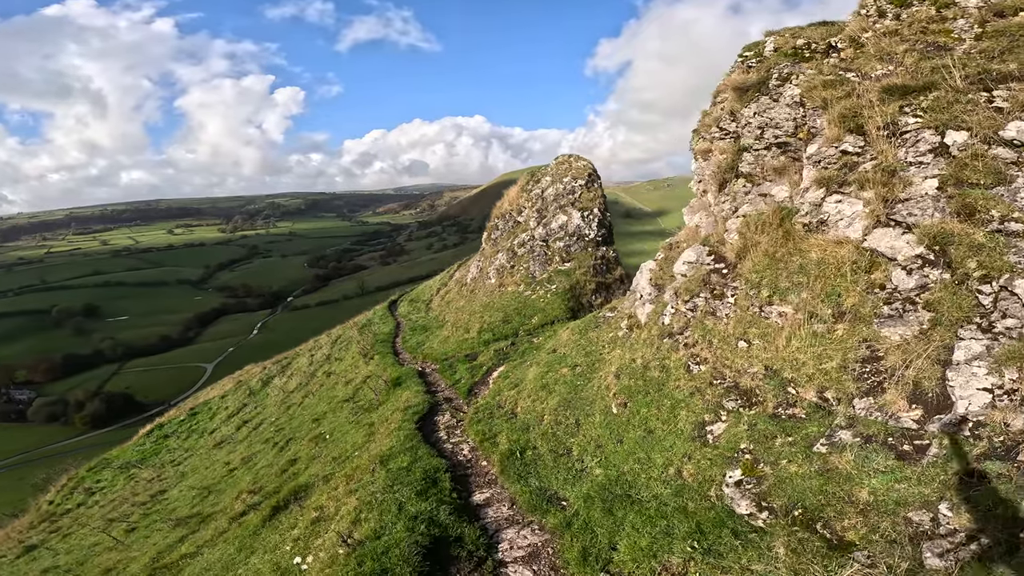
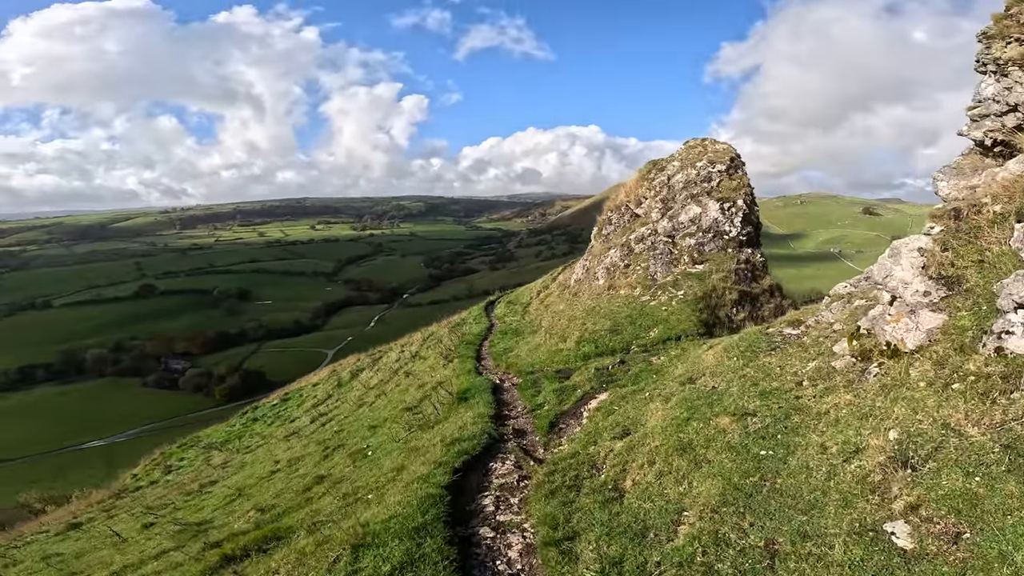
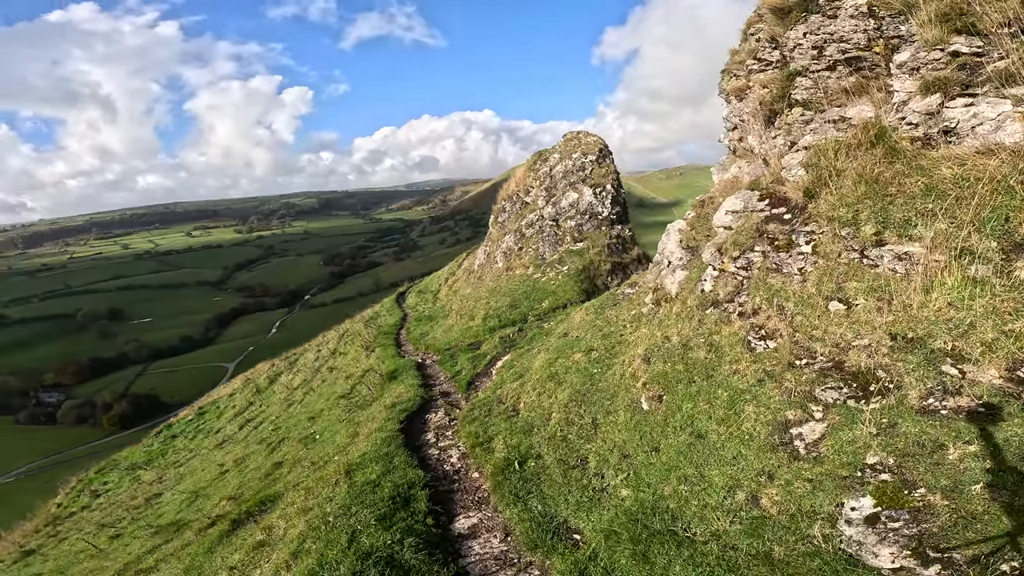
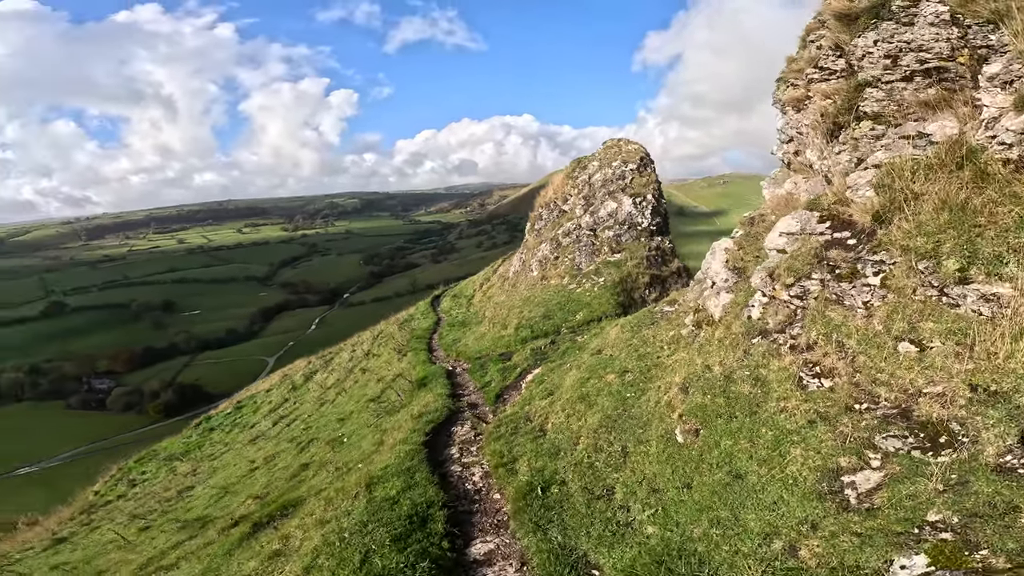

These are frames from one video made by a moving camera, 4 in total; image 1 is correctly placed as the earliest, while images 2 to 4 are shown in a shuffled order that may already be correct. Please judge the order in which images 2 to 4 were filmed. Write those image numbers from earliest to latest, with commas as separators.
3, 4, 2
